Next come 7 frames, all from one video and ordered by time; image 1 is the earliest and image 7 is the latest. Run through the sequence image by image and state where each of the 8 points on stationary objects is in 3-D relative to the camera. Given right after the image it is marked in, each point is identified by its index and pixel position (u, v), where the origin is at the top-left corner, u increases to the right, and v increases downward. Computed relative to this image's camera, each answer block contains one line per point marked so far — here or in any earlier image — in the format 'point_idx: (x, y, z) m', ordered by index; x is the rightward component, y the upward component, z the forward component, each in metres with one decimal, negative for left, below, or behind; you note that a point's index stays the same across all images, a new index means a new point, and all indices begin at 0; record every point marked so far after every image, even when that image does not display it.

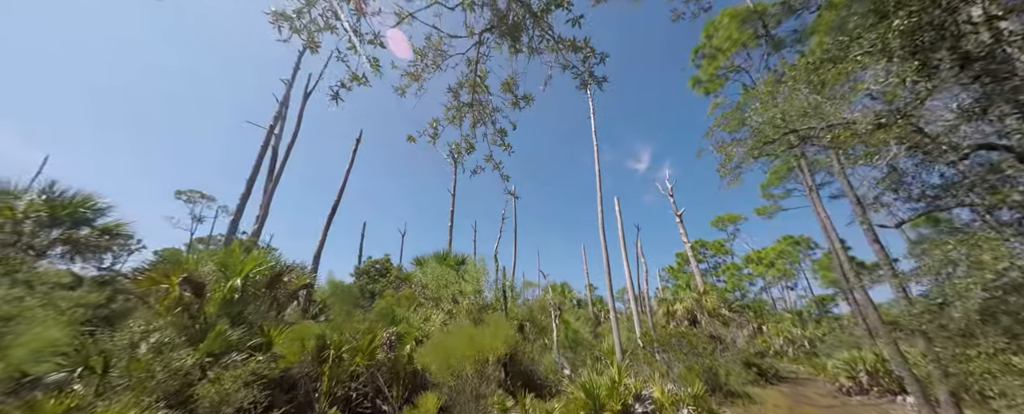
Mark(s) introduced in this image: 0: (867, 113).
0: (+5.0, +1.3, +4.1) m
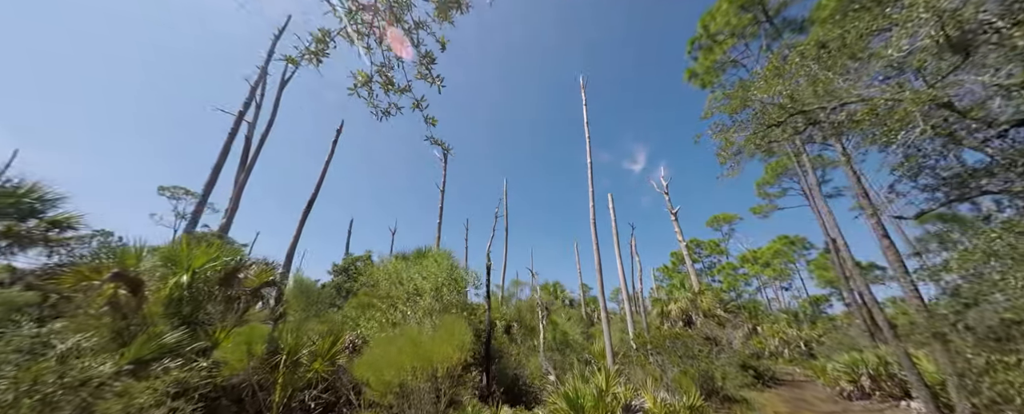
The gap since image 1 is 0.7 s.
0: (+4.6, +1.5, +3.6) m
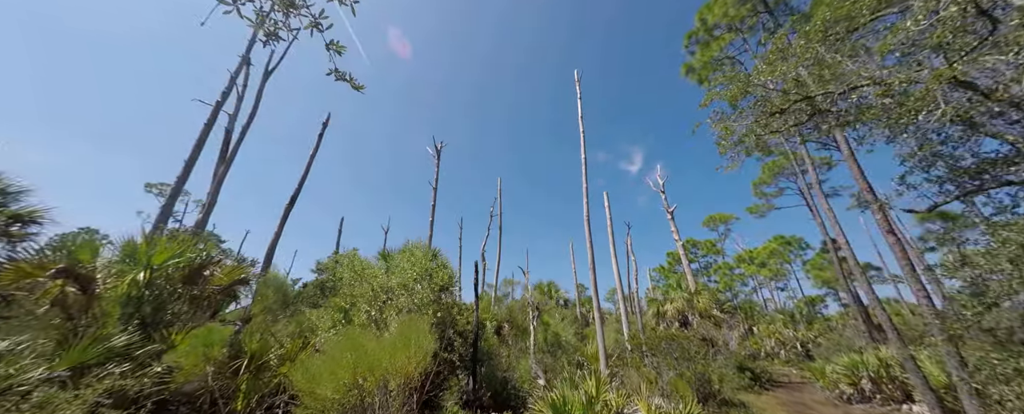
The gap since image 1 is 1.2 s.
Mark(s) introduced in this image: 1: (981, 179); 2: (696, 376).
0: (+4.4, +1.6, +3.3) m
1: (+5.6, +0.3, +3.5) m
2: (+5.3, -4.8, +8.2) m
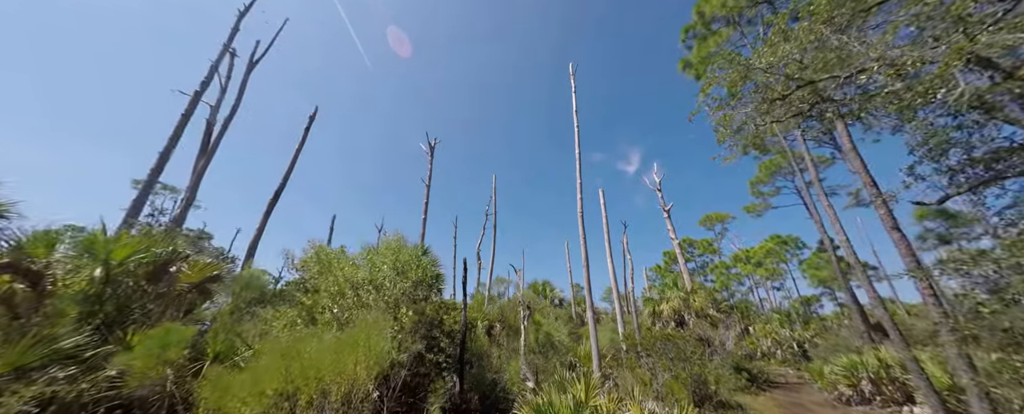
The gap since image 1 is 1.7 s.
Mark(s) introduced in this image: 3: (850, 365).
0: (+4.2, +1.7, +3.0) m
1: (+5.4, +0.4, +3.2) m
2: (+5.0, -4.7, +8.0) m
3: (+9.7, -4.5, +8.3) m
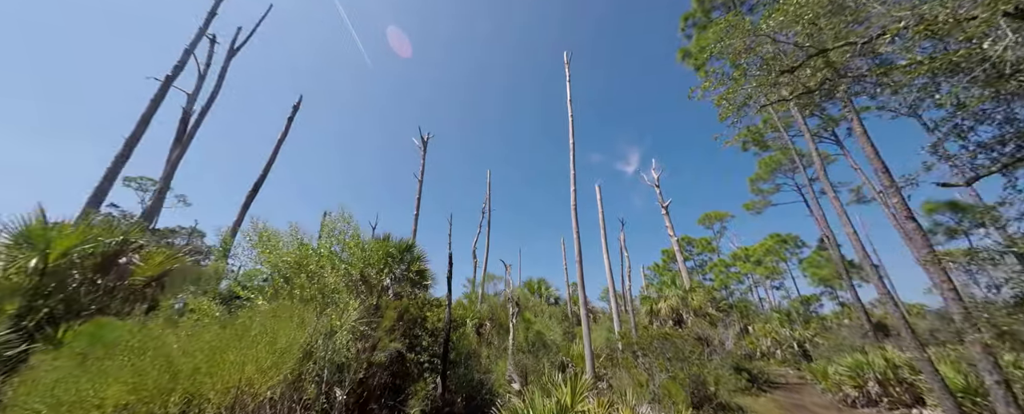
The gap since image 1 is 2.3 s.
0: (+4.0, +1.9, +2.6) m
1: (+5.2, +0.6, +2.8) m
2: (+4.7, -4.5, +7.6) m
3: (+9.4, -4.3, +7.9) m
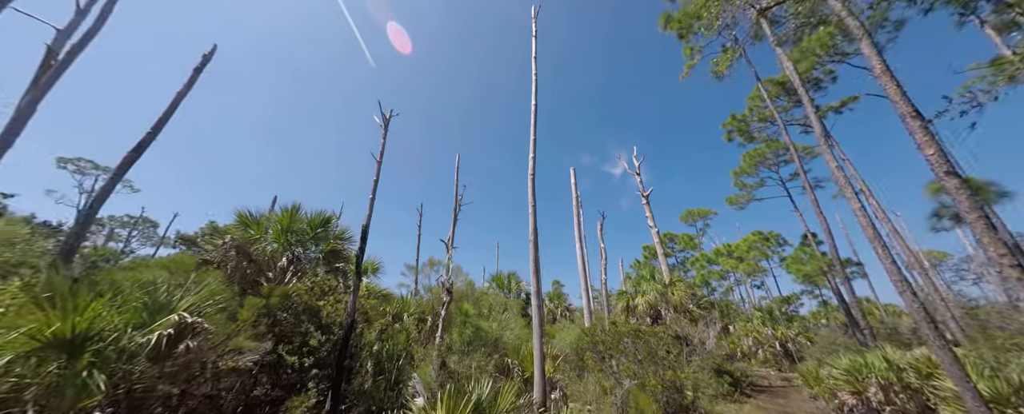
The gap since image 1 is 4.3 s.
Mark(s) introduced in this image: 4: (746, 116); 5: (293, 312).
0: (+2.9, +2.5, +1.3) m
1: (+4.1, +1.3, +1.6) m
2: (+3.4, -3.9, +6.3) m
3: (+8.0, -3.8, +6.8) m
4: (+13.8, +5.4, +17.1) m
5: (-3.6, -1.7, +4.8) m
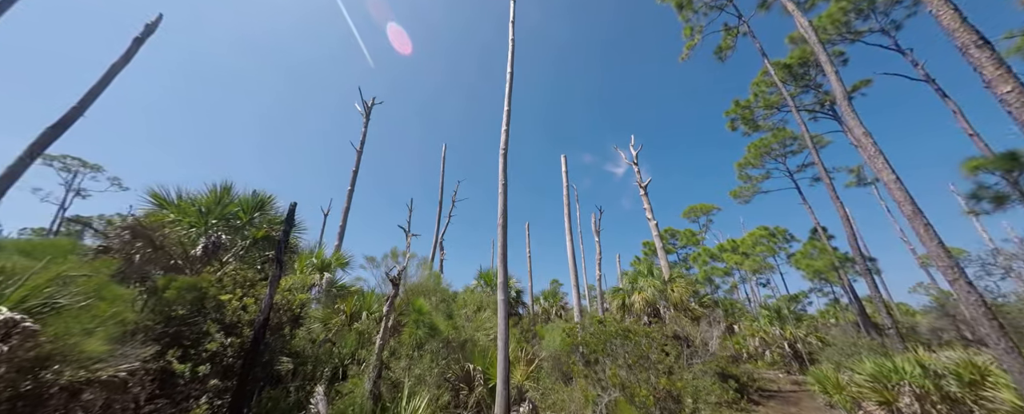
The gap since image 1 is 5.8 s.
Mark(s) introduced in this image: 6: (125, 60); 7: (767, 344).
0: (+2.3, +2.9, +0.4) m
1: (+3.4, +1.7, +0.7) m
2: (+2.8, -3.5, +5.4) m
3: (+7.4, -3.3, +5.8) m
4: (+13.2, +5.8, +16.1) m
5: (-4.2, -1.3, +3.9) m
6: (-9.6, +3.6, +7.2) m
7: (+12.7, -6.8, +14.4) m
